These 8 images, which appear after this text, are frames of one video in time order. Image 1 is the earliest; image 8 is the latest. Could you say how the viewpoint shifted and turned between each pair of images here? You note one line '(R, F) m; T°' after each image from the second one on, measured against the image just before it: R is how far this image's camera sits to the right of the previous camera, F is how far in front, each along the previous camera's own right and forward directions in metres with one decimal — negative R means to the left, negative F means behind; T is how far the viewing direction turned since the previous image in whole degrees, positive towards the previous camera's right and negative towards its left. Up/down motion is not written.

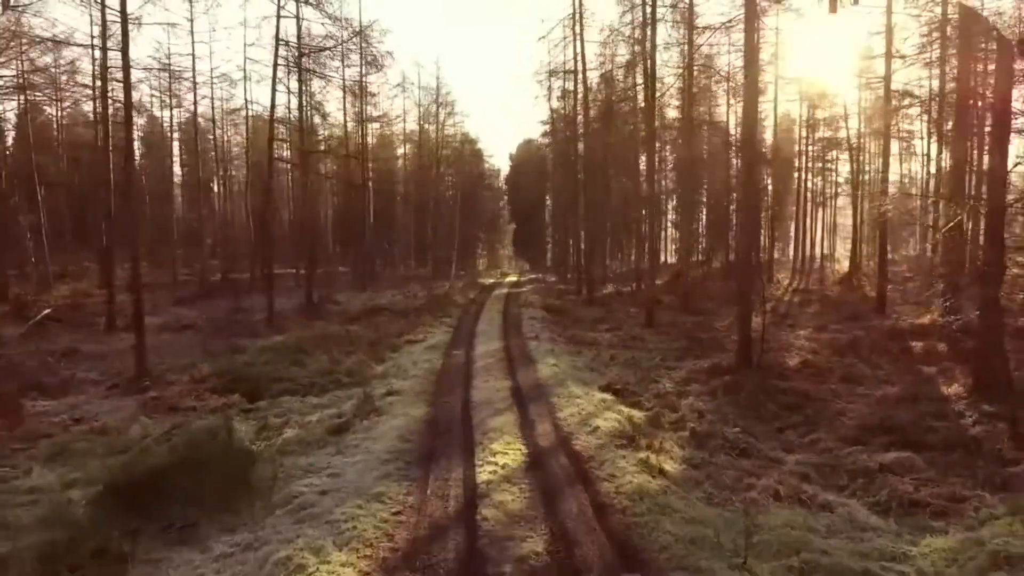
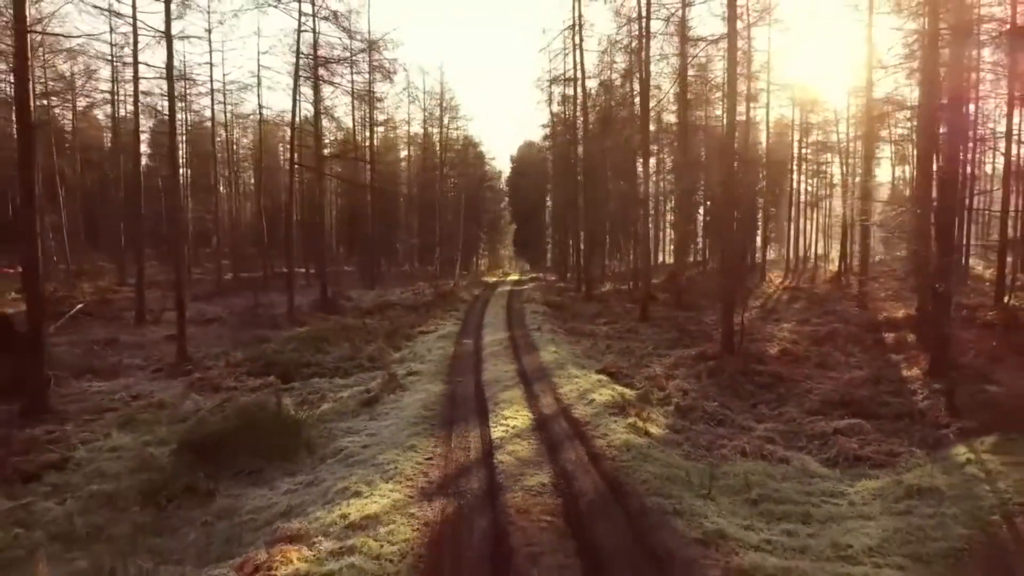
(-0.1, -1.4) m; 0°
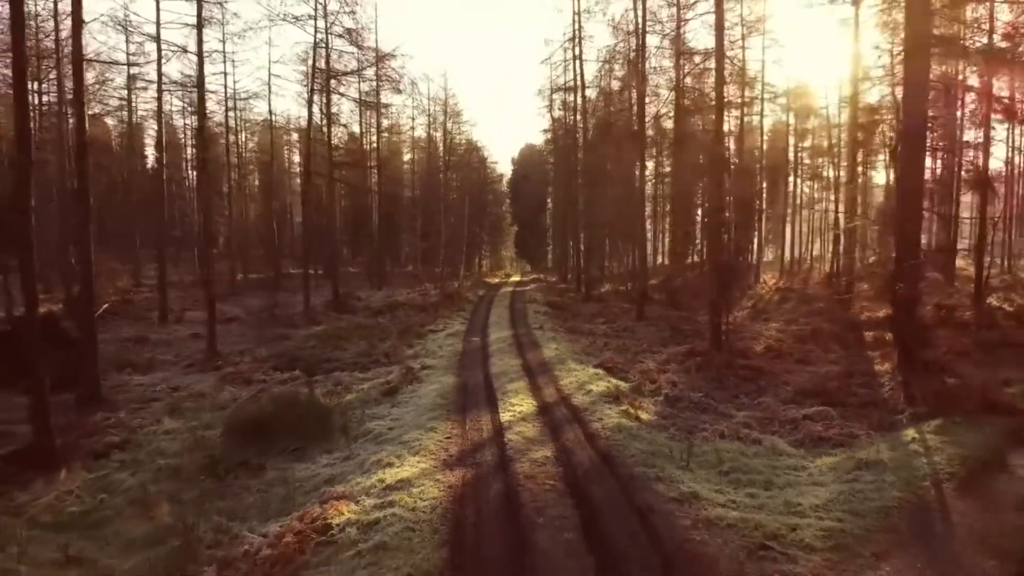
(-0.1, -1.2) m; 0°
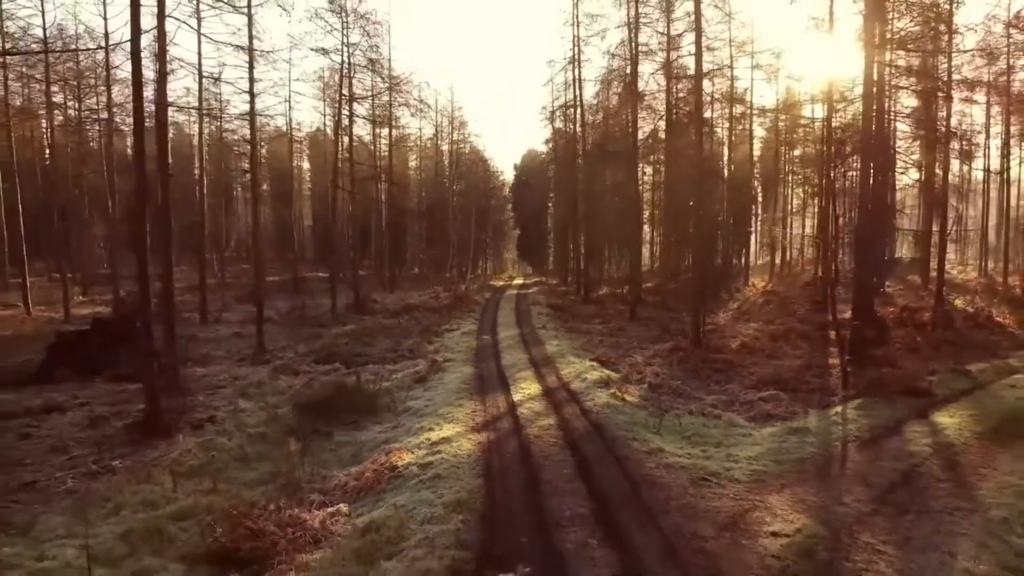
(-0.2, -2.4) m; 0°
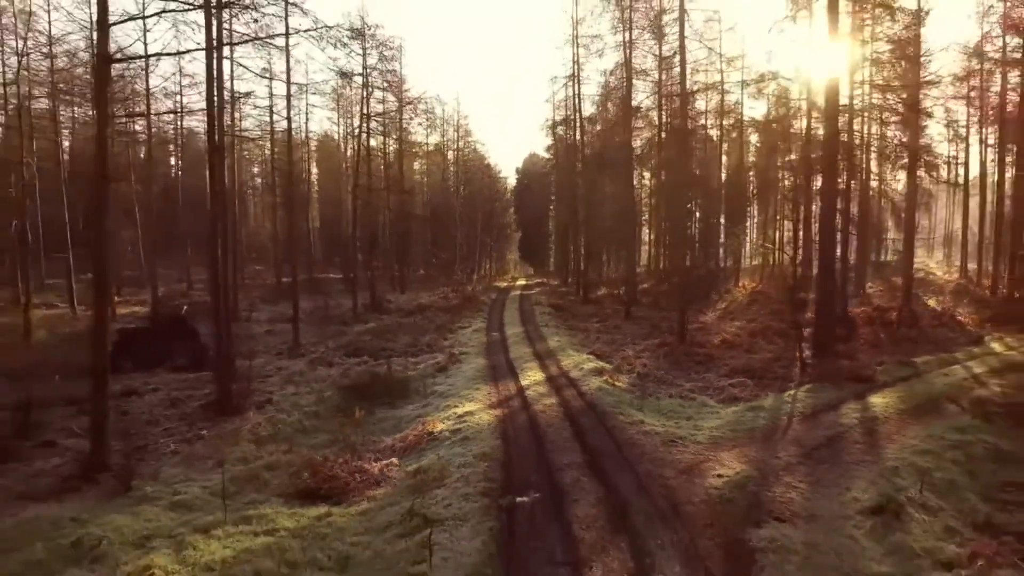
(-0.2, -2.3) m; 0°
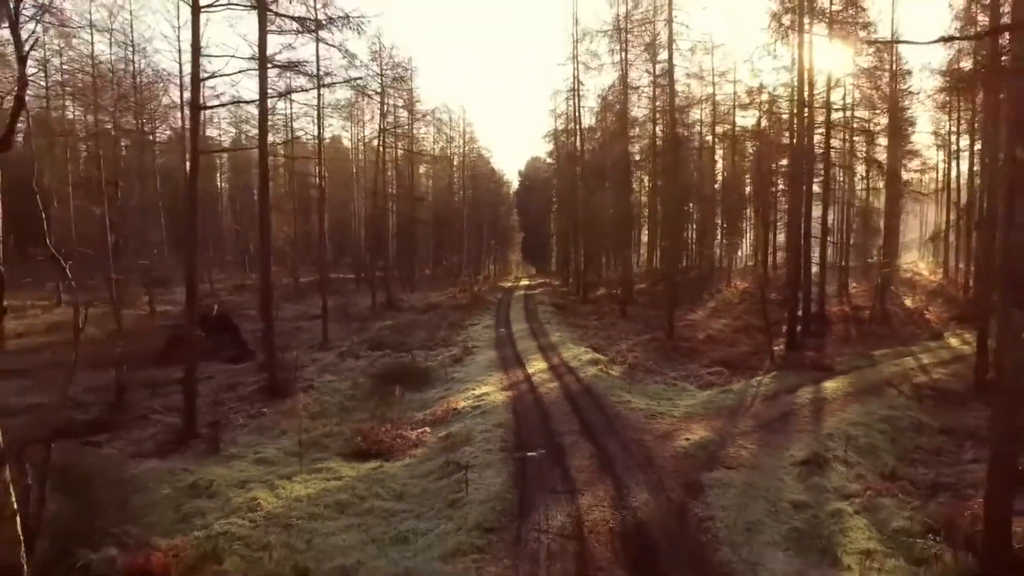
(-0.2, -2.3) m; 0°
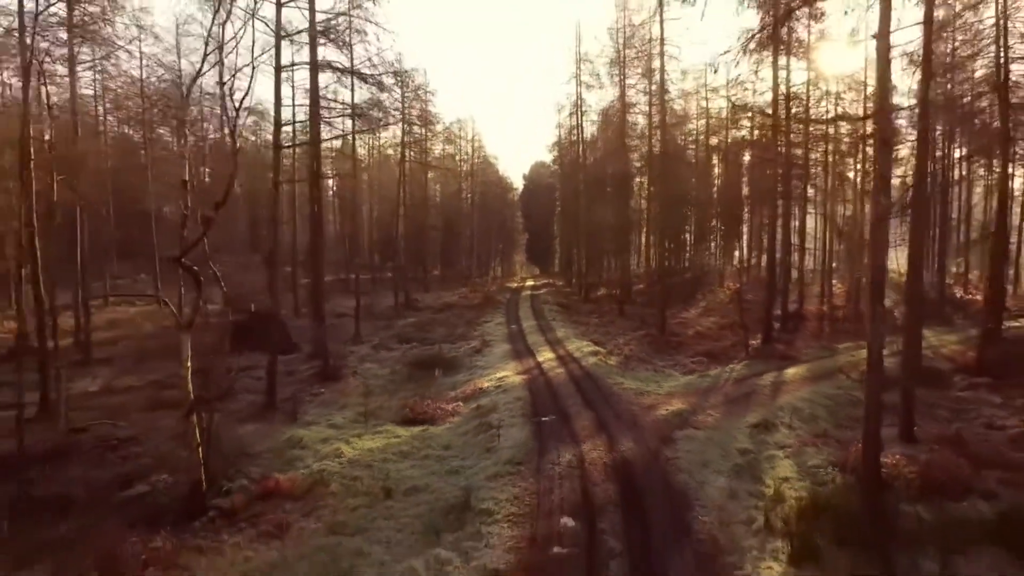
(-0.4, -3.0) m; 0°
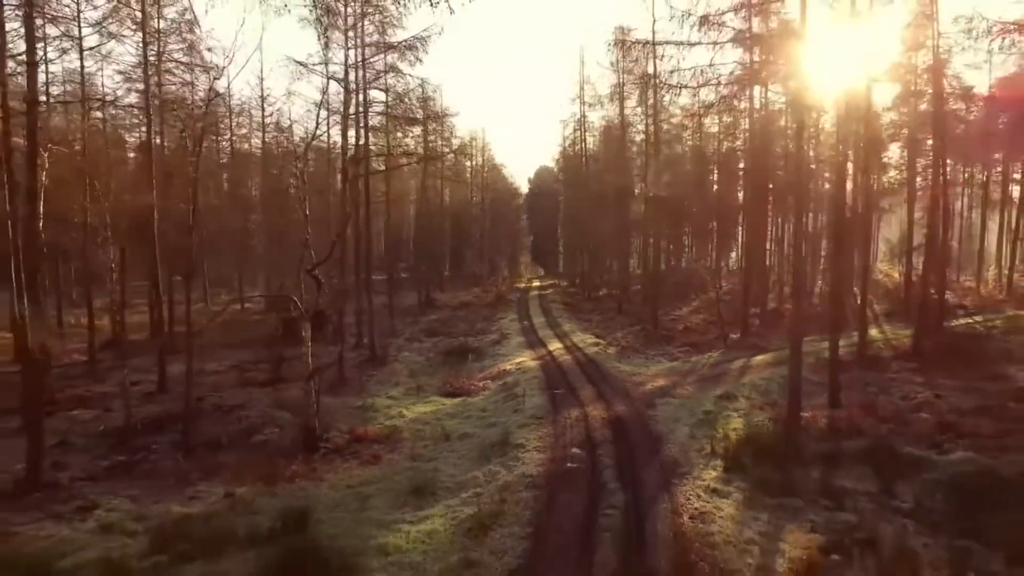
(-0.6, -3.9) m; 0°
